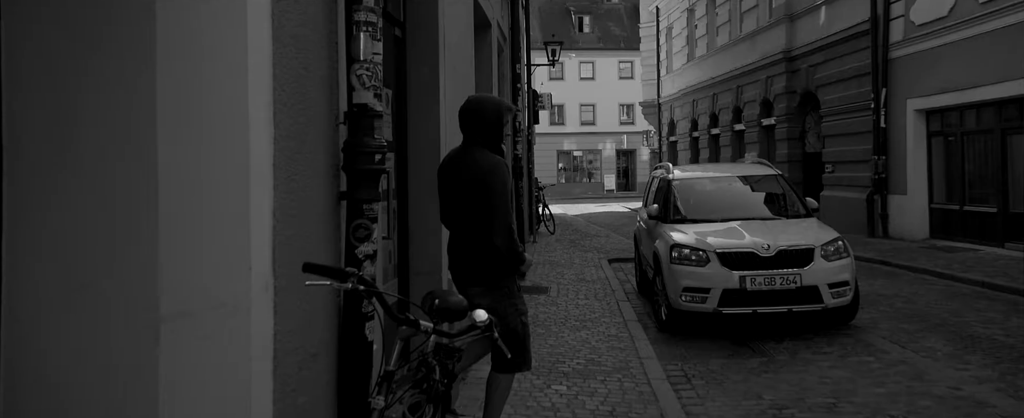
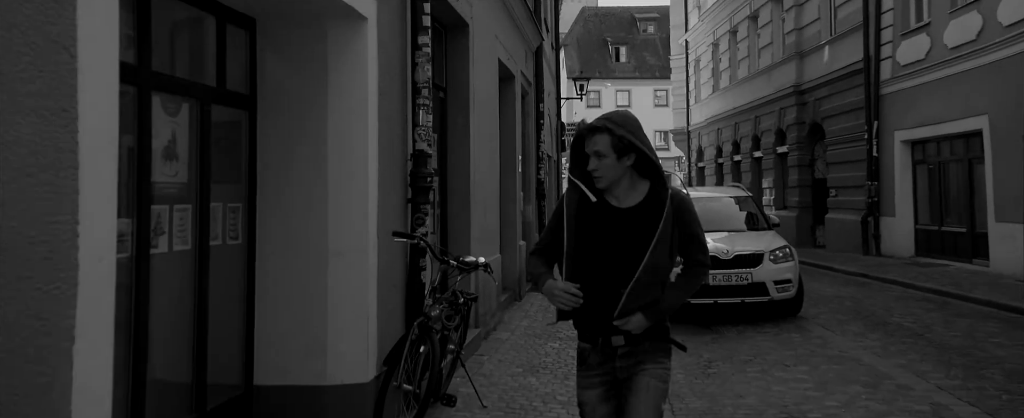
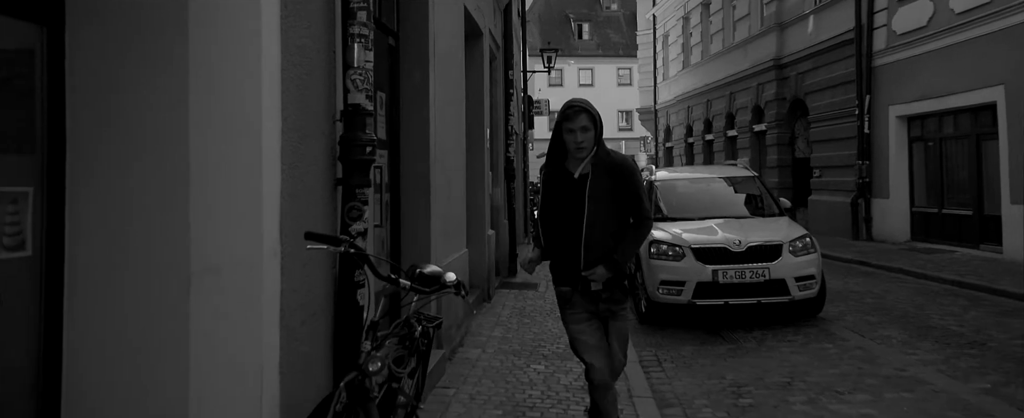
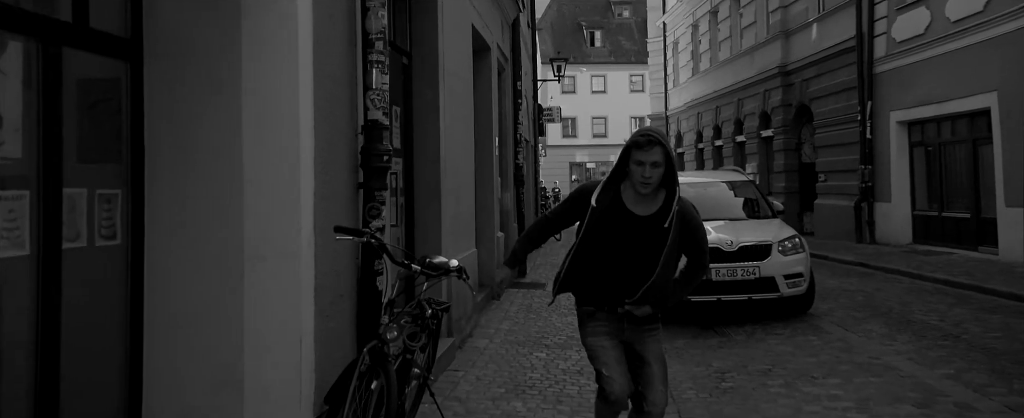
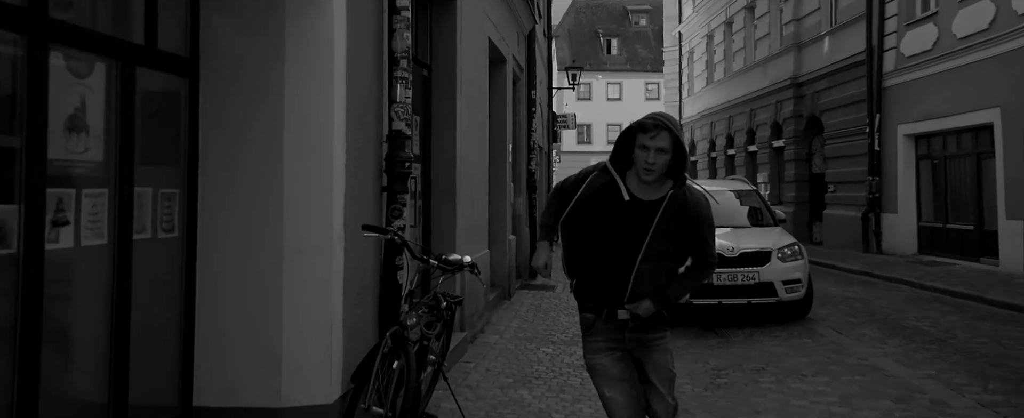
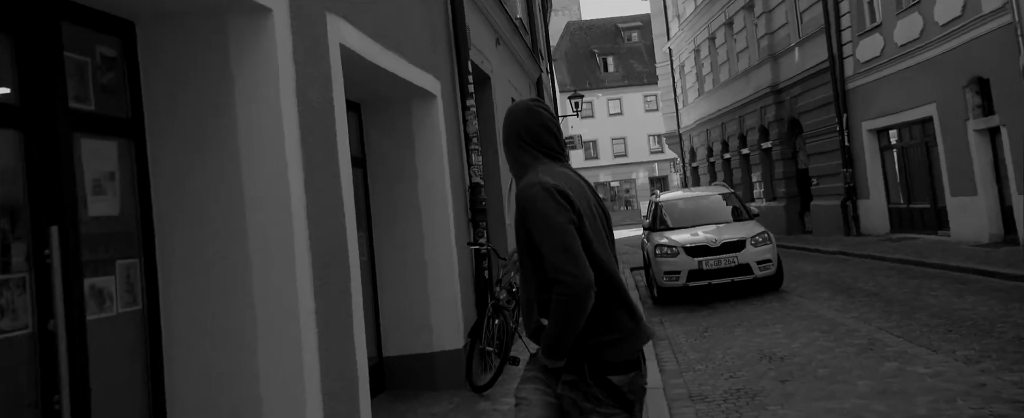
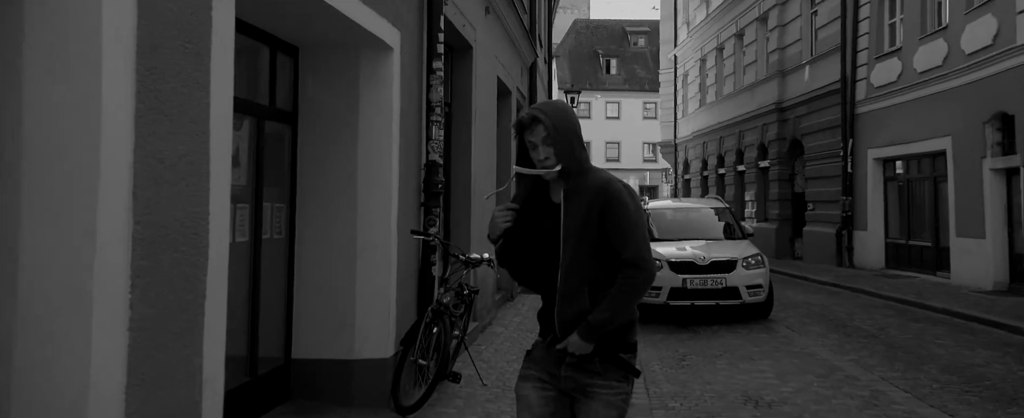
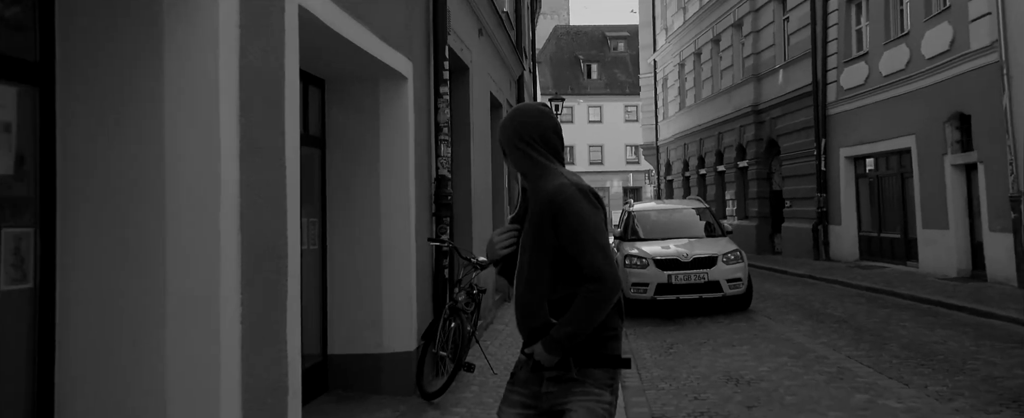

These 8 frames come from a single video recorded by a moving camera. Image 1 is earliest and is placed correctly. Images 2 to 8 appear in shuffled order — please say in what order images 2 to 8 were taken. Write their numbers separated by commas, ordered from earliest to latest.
3, 4, 5, 2, 7, 8, 6
